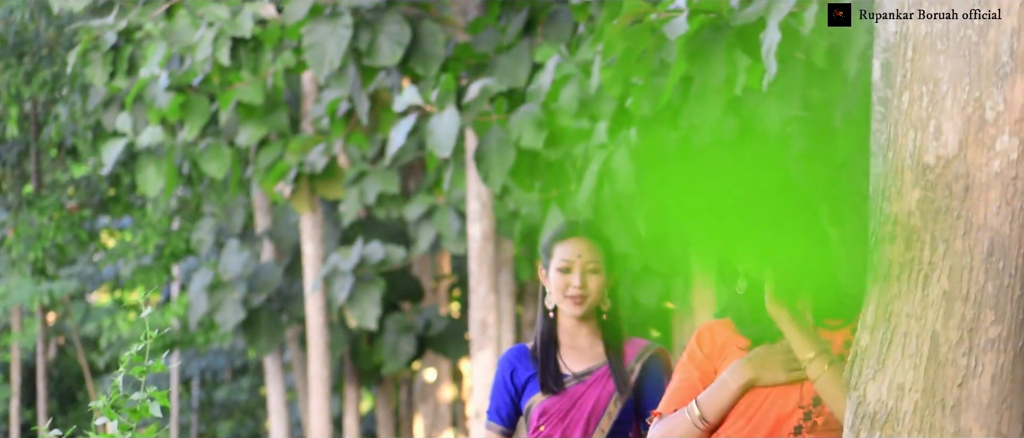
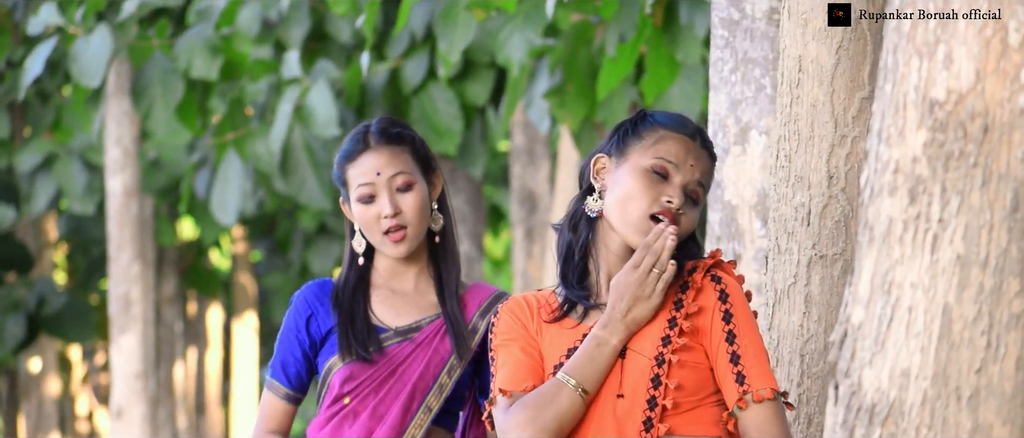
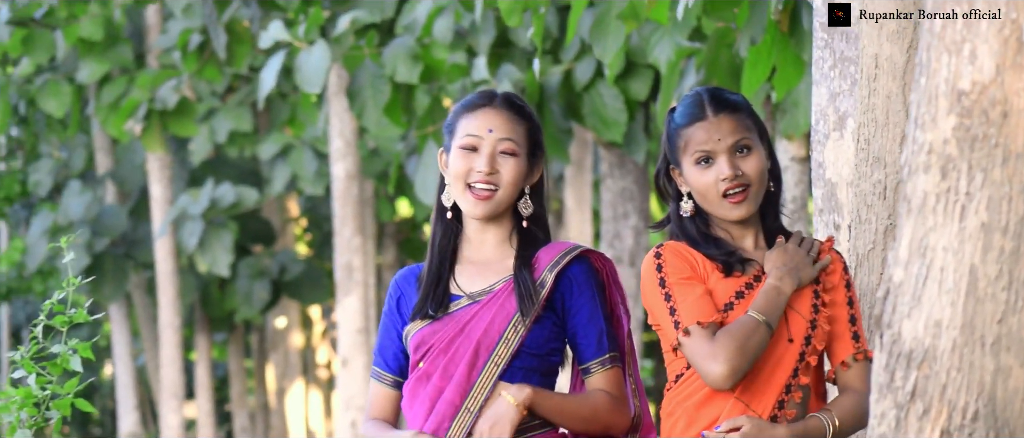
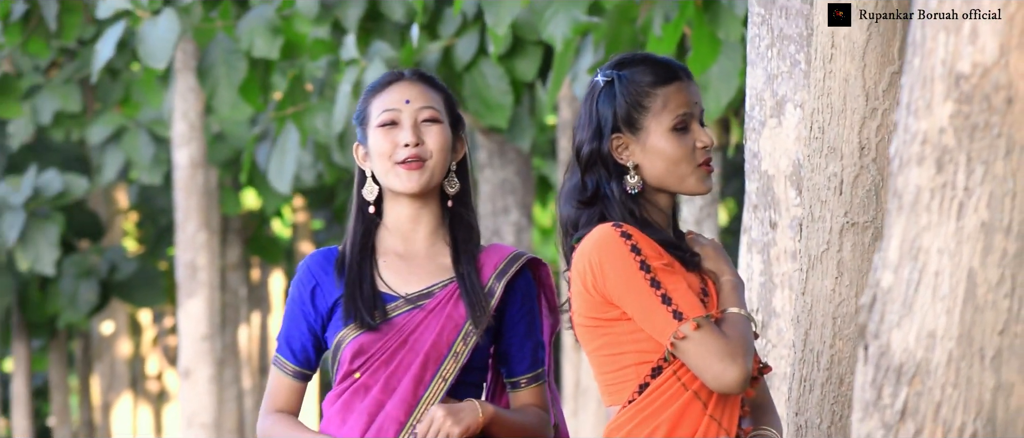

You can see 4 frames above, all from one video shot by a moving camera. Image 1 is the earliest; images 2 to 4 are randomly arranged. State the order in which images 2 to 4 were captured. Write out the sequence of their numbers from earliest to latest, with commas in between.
2, 4, 3
